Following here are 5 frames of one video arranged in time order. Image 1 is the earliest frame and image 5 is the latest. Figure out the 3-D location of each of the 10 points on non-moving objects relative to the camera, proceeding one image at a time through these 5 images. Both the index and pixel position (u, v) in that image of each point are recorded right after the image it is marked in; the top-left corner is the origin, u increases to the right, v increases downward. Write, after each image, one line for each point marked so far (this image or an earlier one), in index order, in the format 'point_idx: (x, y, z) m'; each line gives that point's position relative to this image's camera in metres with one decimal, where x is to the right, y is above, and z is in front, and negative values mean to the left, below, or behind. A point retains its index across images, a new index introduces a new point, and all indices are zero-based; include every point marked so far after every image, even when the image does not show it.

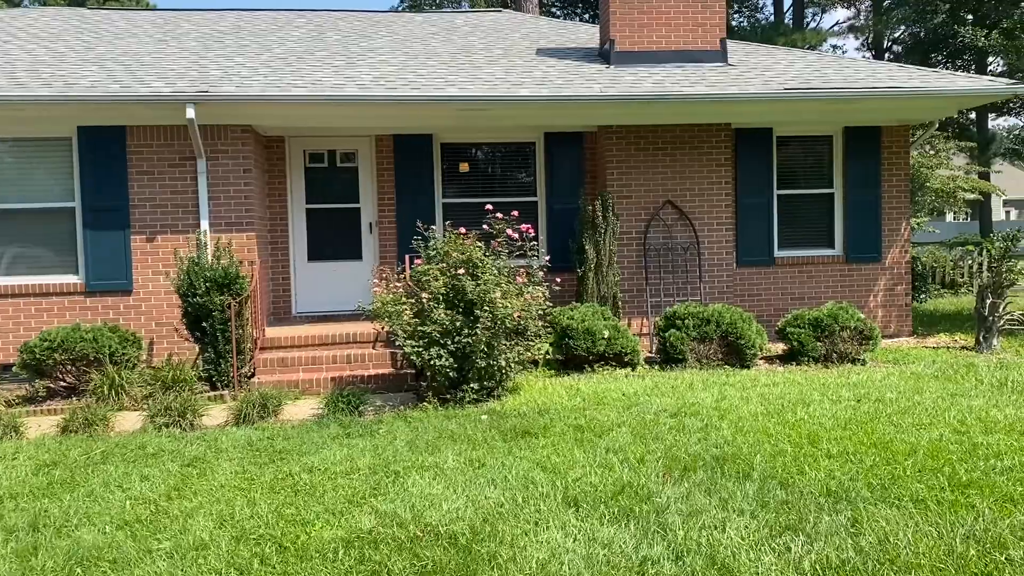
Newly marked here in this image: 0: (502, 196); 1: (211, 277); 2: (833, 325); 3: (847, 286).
0: (-0.1, +1.0, +9.2) m
1: (-2.4, +0.1, +7.1) m
2: (+2.9, -0.3, +7.9) m
3: (+3.6, 0.0, +9.5) m
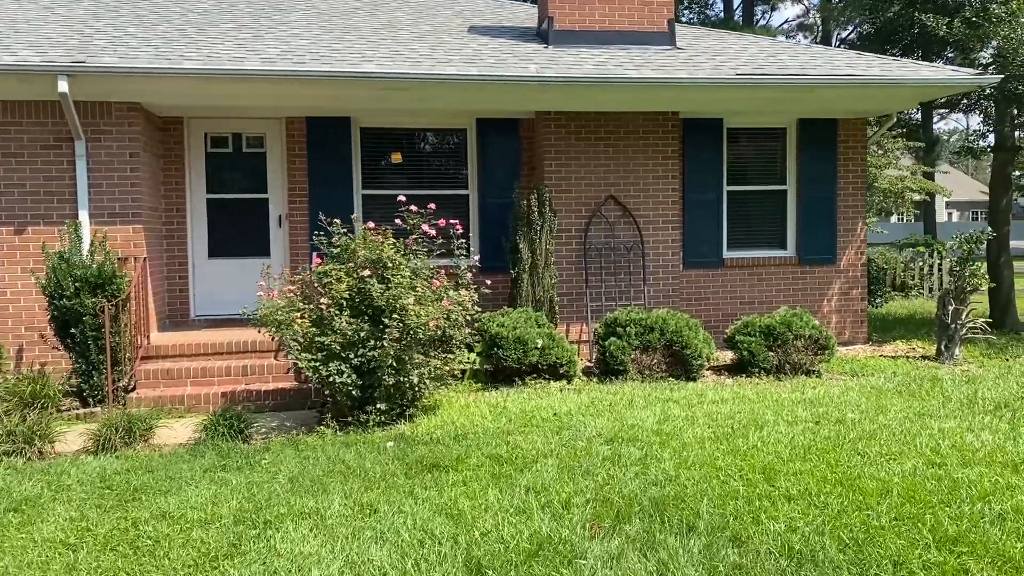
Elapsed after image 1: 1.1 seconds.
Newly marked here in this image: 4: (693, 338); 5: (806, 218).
0: (-0.8, +0.9, +8.4) m
1: (-3.0, +0.1, +6.1) m
2: (+2.2, -0.4, +7.2) m
3: (+2.9, 0.0, +8.9) m
4: (+1.4, -0.4, +7.0) m
5: (+3.0, +0.7, +8.8) m
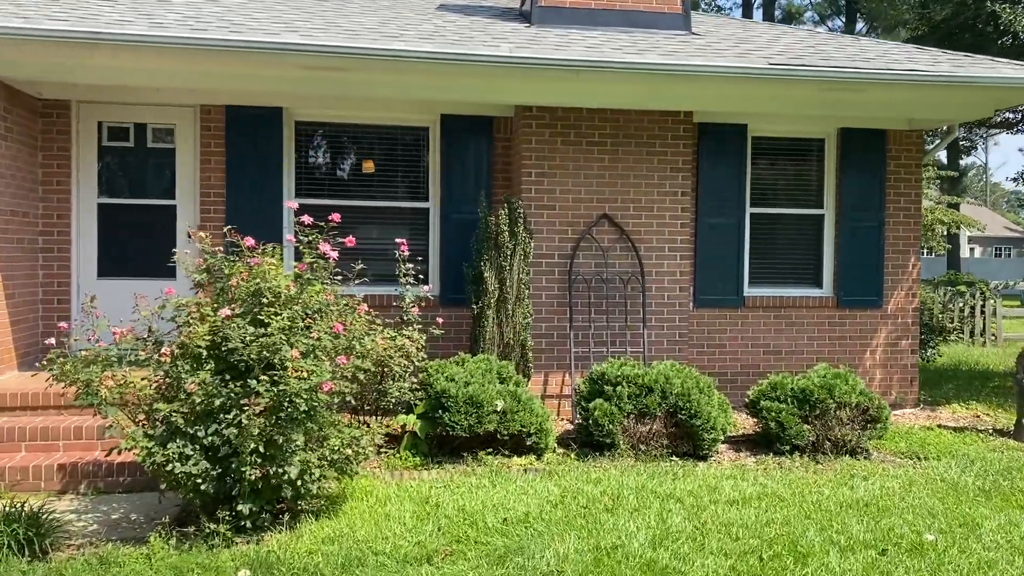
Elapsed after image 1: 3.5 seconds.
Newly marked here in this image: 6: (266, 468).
0: (-1.0, +0.7, +6.7) m
1: (-3.3, -0.1, +4.5) m
2: (+2.0, -0.7, +5.5) m
3: (+2.7, -0.4, +7.2) m
4: (+1.2, -0.7, +5.3) m
5: (+2.7, +0.3, +7.2) m
6: (-1.0, -0.7, +3.7) m
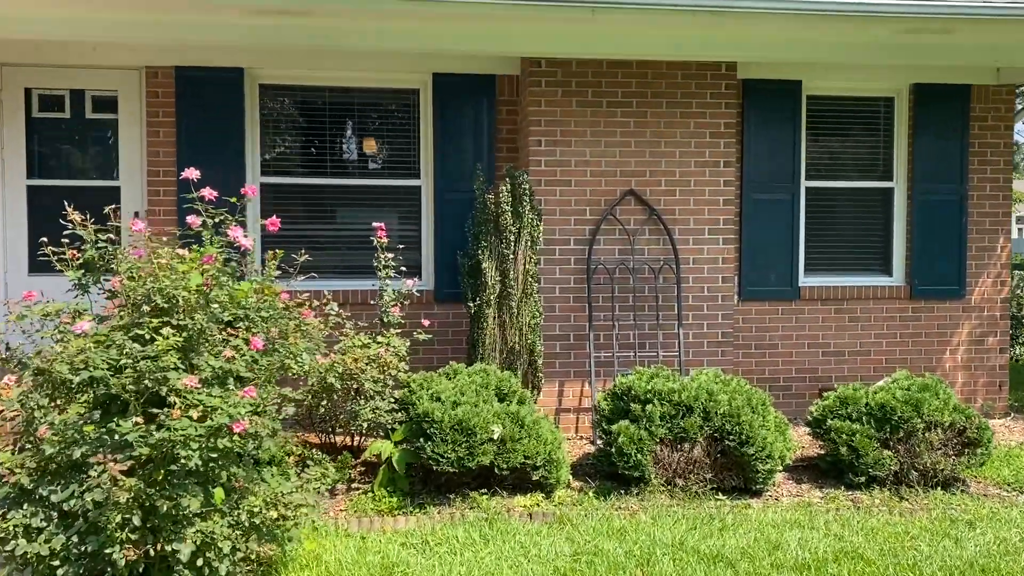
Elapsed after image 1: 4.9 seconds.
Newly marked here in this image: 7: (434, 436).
0: (-1.0, +0.7, +5.7) m
1: (-3.3, -0.1, +3.5) m
2: (+2.0, -0.6, +4.4) m
3: (+2.7, -0.3, +6.0) m
4: (+1.2, -0.7, +4.2) m
5: (+2.8, +0.4, +6.0) m
6: (-1.0, -0.8, +2.6) m
7: (-0.3, -0.7, +4.0) m
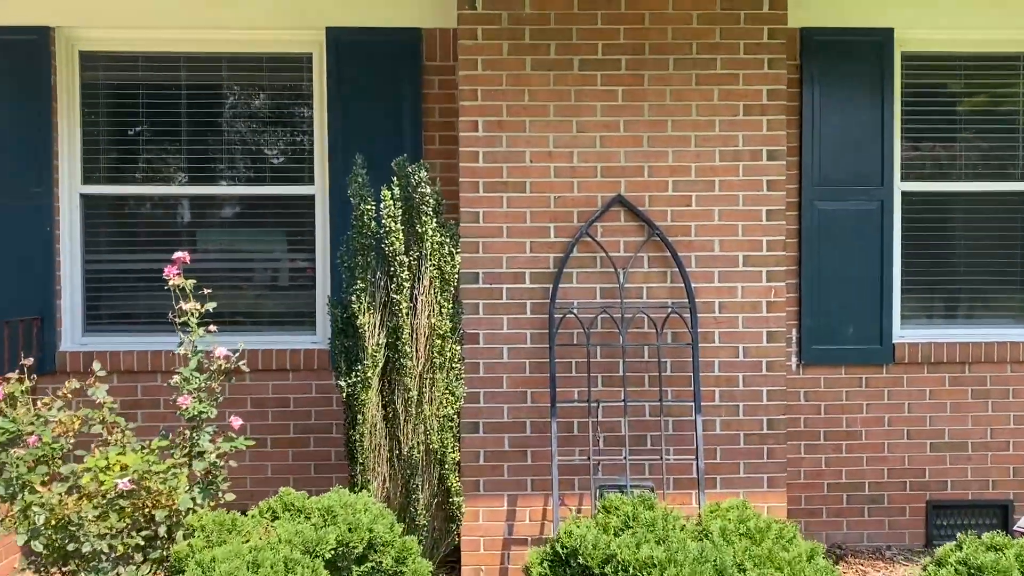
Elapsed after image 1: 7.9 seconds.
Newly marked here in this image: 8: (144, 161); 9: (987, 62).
0: (-1.2, +0.5, +3.9) m
1: (-3.8, -0.3, +1.9) m
2: (+1.6, -0.9, +2.3) m
3: (+2.5, -0.6, +3.9) m
4: (+0.8, -0.9, +2.2) m
5: (+2.5, +0.1, +3.8) m
6: (-1.6, -0.9, +0.9) m
7: (-0.8, -0.9, +2.2) m
8: (-1.6, +0.6, +3.9) m
9: (+2.2, +1.0, +4.0) m
